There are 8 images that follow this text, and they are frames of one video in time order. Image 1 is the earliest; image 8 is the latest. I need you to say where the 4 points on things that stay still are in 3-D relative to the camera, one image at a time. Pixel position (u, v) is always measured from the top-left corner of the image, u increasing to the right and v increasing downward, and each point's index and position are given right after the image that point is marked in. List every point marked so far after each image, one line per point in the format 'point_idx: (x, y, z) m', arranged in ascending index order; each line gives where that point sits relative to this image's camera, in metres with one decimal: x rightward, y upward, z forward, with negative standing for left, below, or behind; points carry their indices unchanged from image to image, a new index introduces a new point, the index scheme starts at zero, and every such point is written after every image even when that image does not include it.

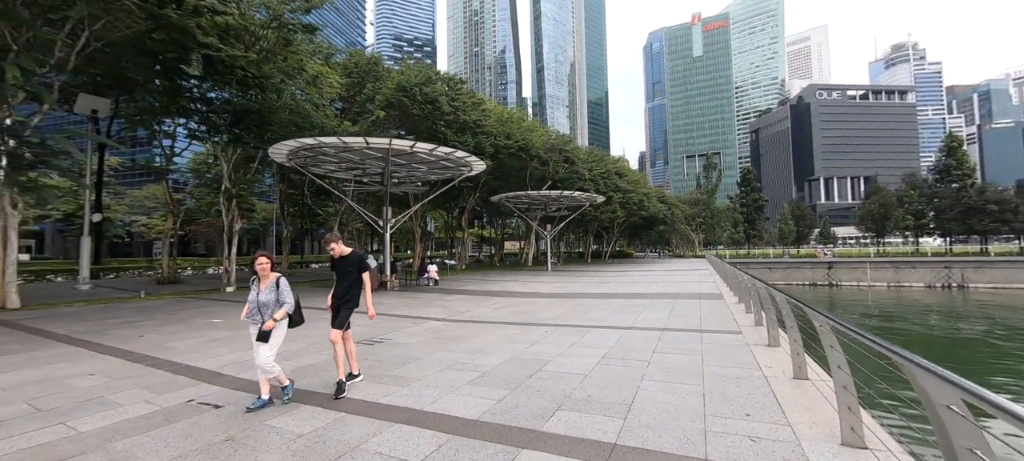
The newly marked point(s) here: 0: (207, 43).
0: (-10.4, +6.3, +13.6) m
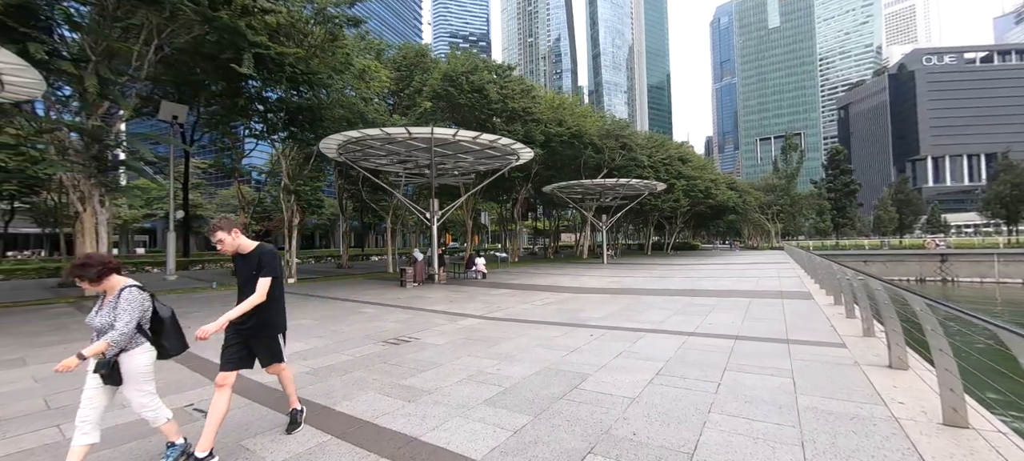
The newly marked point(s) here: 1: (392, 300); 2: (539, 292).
0: (-8.9, +6.5, +13.9) m
1: (-3.7, -2.1, +12.3) m
2: (+0.9, -2.2, +13.8) m
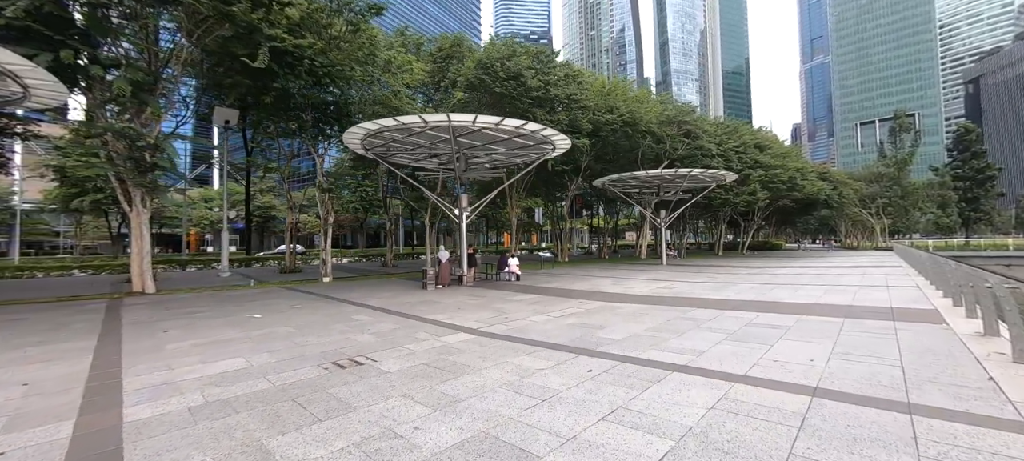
0: (-8.1, +6.6, +13.4) m
1: (-3.2, -2.1, +11.1) m
2: (+1.6, -2.1, +11.8) m
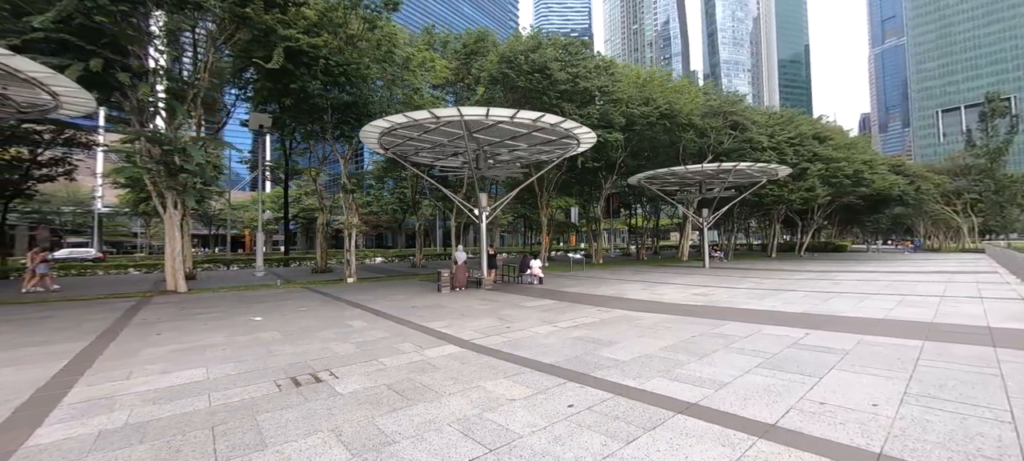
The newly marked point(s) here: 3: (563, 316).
0: (-7.6, +6.6, +13.4) m
1: (-2.9, -2.1, +10.5) m
2: (+2.0, -2.1, +10.7) m
3: (+1.2, -2.0, +9.3) m
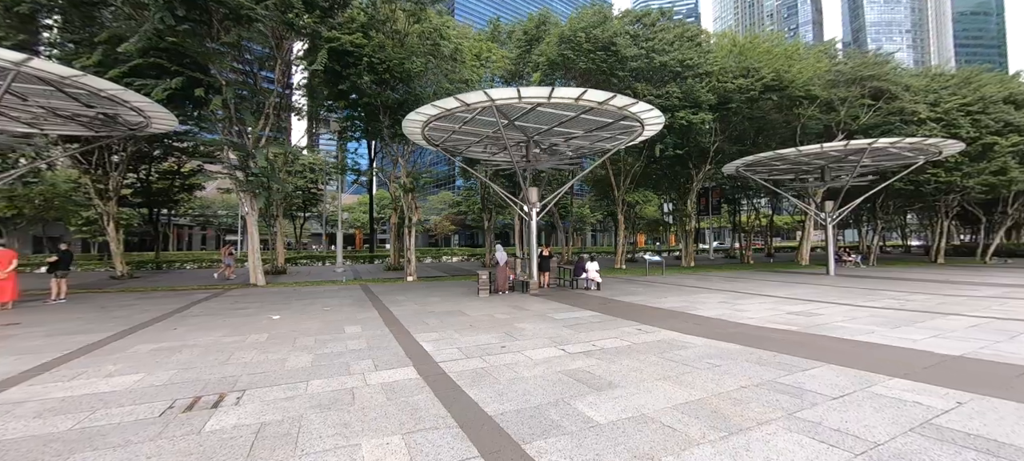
0: (-6.1, +6.6, +13.5) m
1: (-2.3, -2.0, +9.5) m
2: (+2.5, -2.0, +8.5) m
3: (+1.4, -1.9, +7.4) m
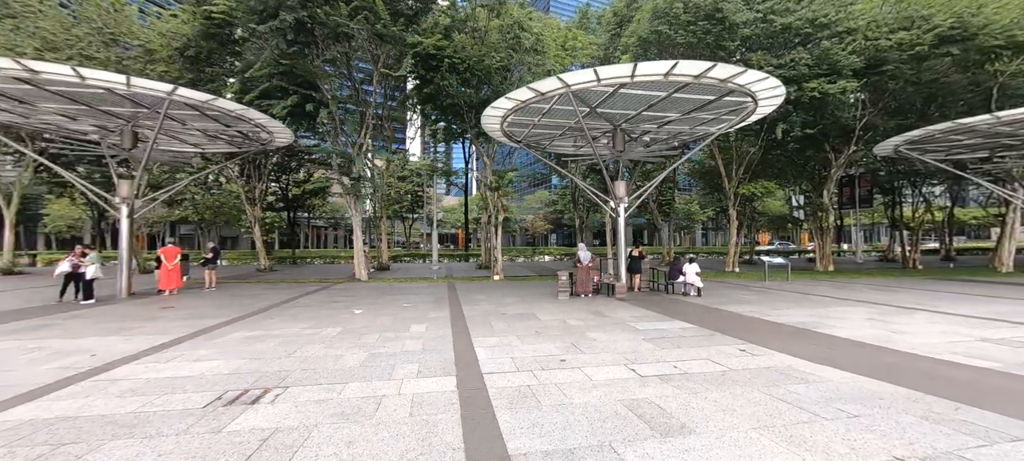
0: (-3.3, +6.7, +13.9) m
1: (-0.6, -1.9, +9.1) m
2: (+3.8, -1.9, +6.9) m
3: (+2.4, -1.9, +6.1) m
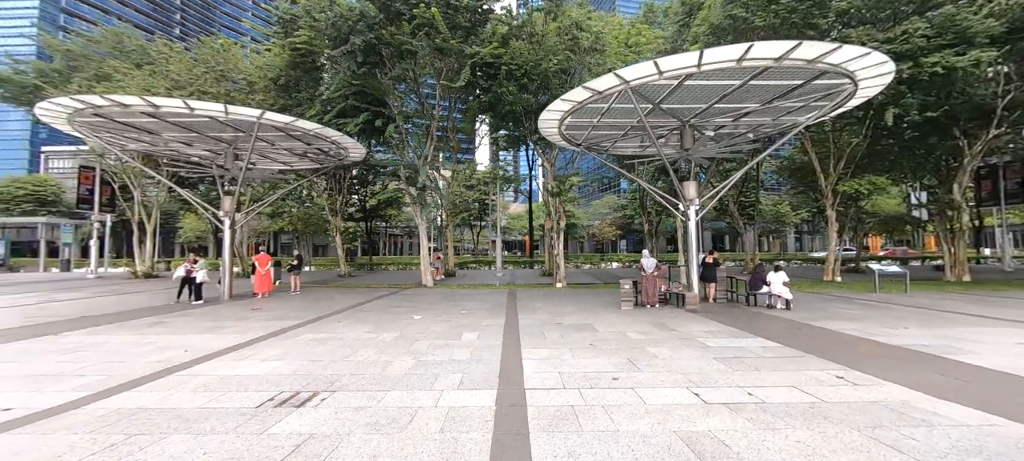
0: (-1.3, +6.4, +14.1) m
1: (+0.7, -2.1, +8.8) m
2: (+4.6, -1.9, +5.8) m
3: (+3.1, -1.9, +5.3) m
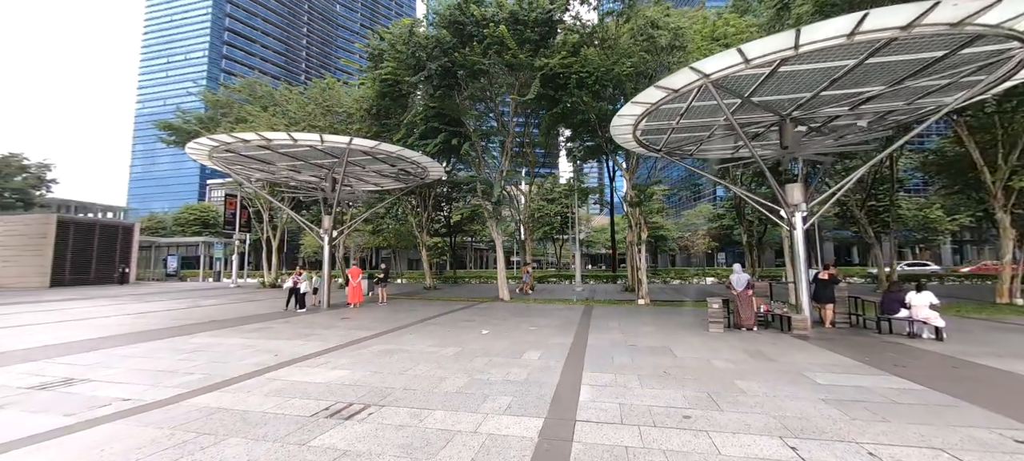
0: (+1.2, +5.9, +14.0) m
1: (+2.0, -2.3, +8.0) m
2: (+5.2, -2.0, +4.3) m
3: (+3.7, -2.0, +4.1) m
